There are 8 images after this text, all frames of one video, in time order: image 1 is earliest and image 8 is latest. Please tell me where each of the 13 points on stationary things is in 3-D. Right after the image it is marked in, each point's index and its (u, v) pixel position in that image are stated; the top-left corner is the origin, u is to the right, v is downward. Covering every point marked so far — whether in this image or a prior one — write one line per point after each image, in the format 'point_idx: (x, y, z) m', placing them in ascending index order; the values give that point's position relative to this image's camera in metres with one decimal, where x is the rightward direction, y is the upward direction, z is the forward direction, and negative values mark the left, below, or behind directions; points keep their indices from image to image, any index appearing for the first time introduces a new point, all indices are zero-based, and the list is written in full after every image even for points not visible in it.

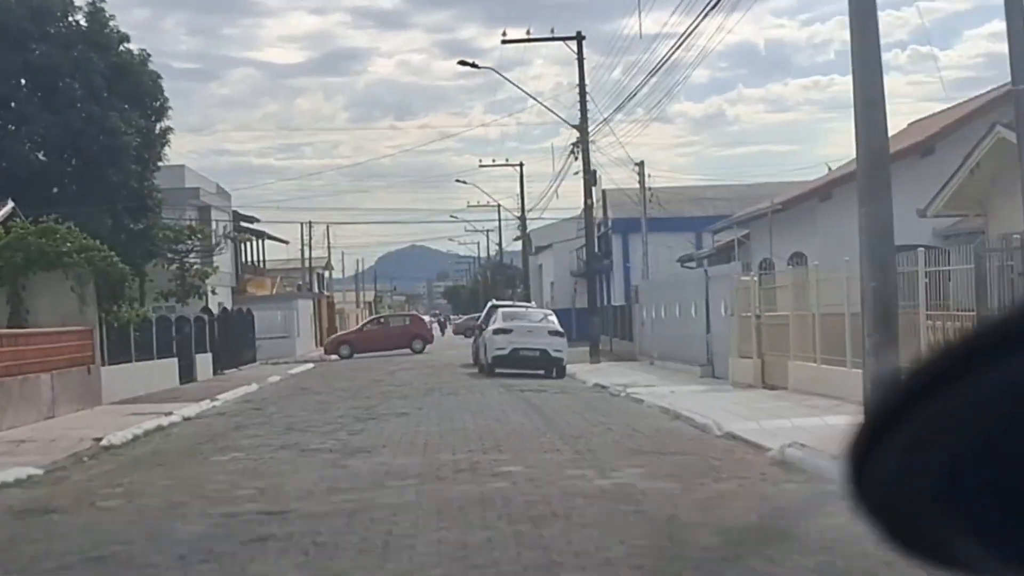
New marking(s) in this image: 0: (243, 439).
0: (-5.2, -3.0, +17.4) m
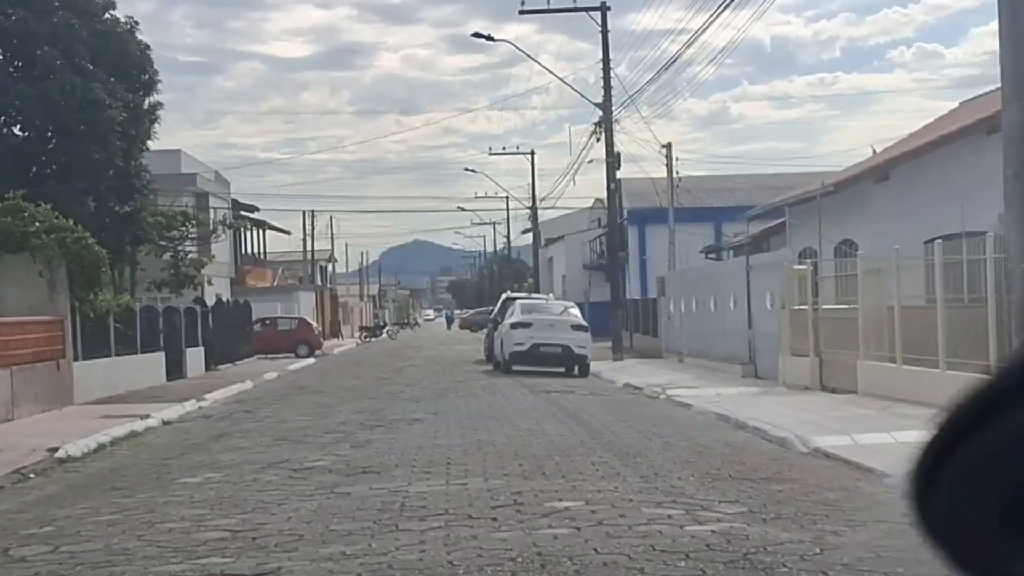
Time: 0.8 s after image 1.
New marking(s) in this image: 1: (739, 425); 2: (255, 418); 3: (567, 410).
0: (-4.6, -2.7, +14.4) m
1: (+4.2, -2.5, +16.5) m
2: (-5.7, -2.9, +20.0) m
3: (+1.2, -2.6, +19.1) m
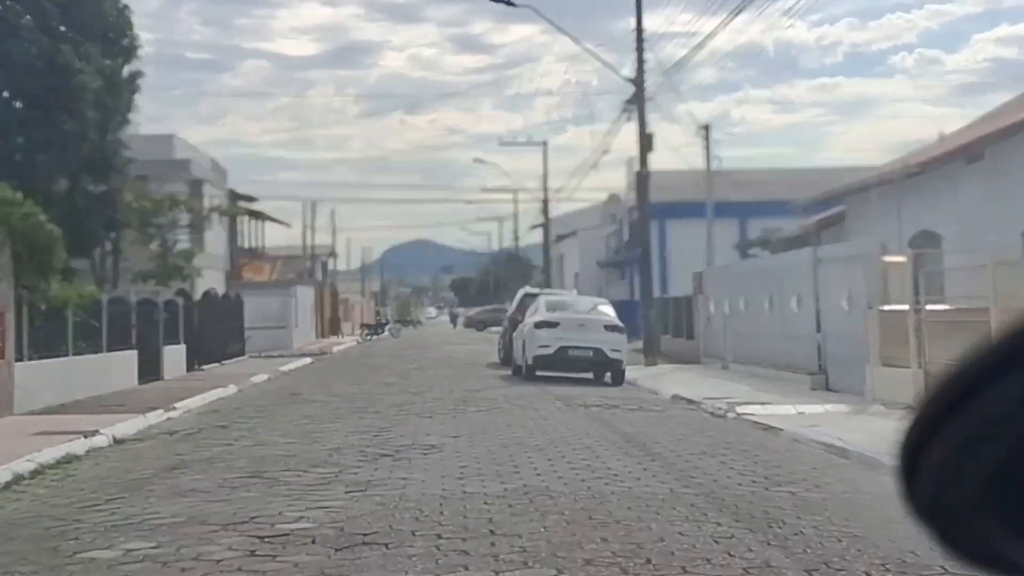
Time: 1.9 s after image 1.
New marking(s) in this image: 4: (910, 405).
0: (-4.0, -2.4, +10.3) m
1: (+4.9, -2.4, +12.4) m
2: (-5.0, -2.7, +15.9) m
3: (+1.9, -2.4, +15.0) m
4: (+8.3, -2.4, +18.7) m
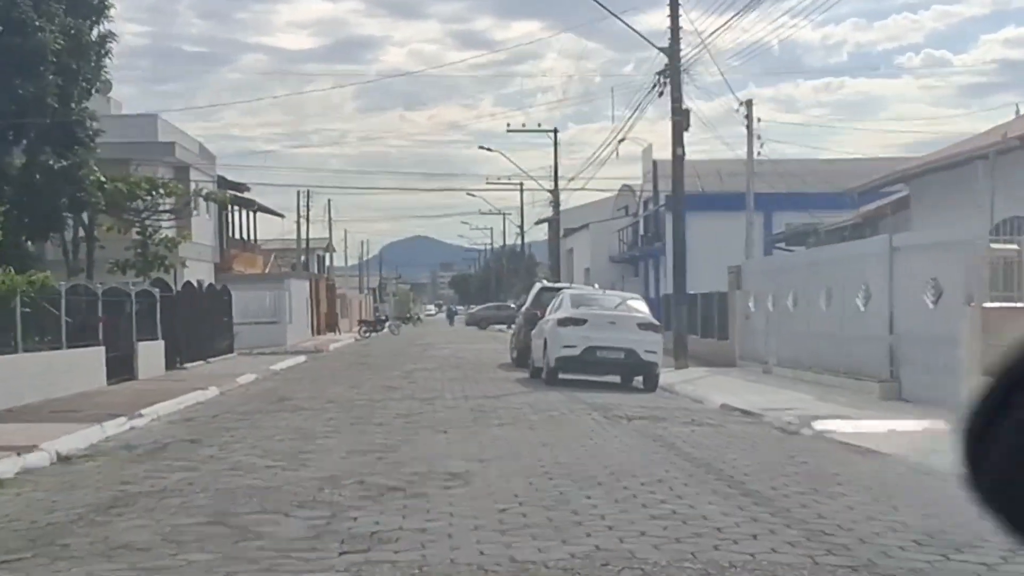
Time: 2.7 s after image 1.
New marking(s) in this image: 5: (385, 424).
0: (-3.4, -2.2, +7.2) m
1: (+5.4, -2.3, +9.3) m
2: (-4.5, -2.4, +12.7) m
3: (+2.4, -2.3, +11.9) m
4: (+8.8, -2.3, +15.5) m
5: (-2.1, -2.3, +15.2) m
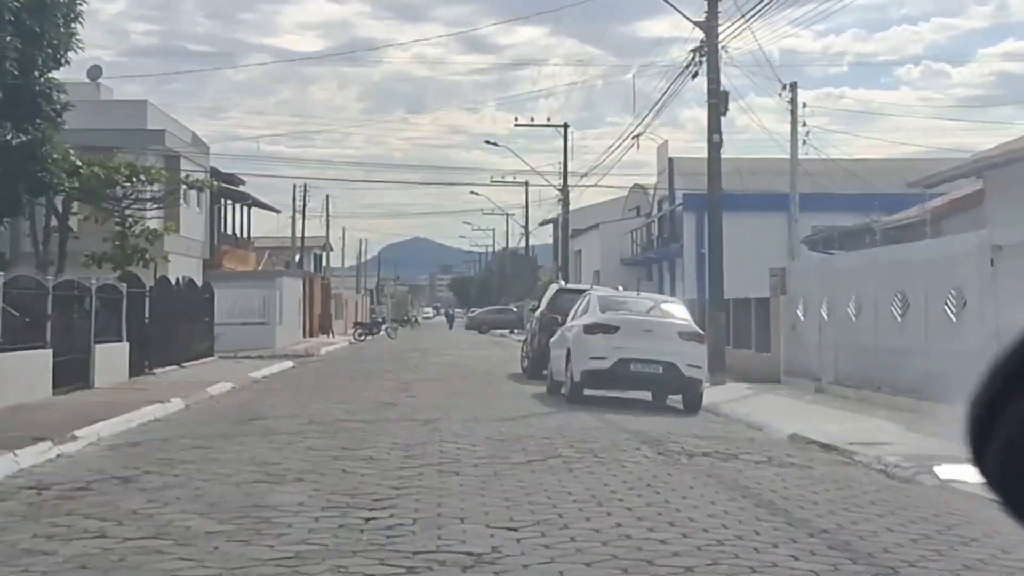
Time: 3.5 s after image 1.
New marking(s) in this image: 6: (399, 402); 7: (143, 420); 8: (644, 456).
0: (-3.0, -2.1, +3.7) m
1: (+5.9, -2.3, +5.8) m
2: (-4.1, -2.3, +9.2) m
3: (+2.8, -2.2, +8.4) m
4: (+9.2, -2.4, +12.1) m
5: (-1.7, -2.2, +11.7) m
6: (-2.5, -2.5, +19.7) m
7: (-7.3, -2.6, +17.7) m
8: (+1.8, -2.4, +12.4) m
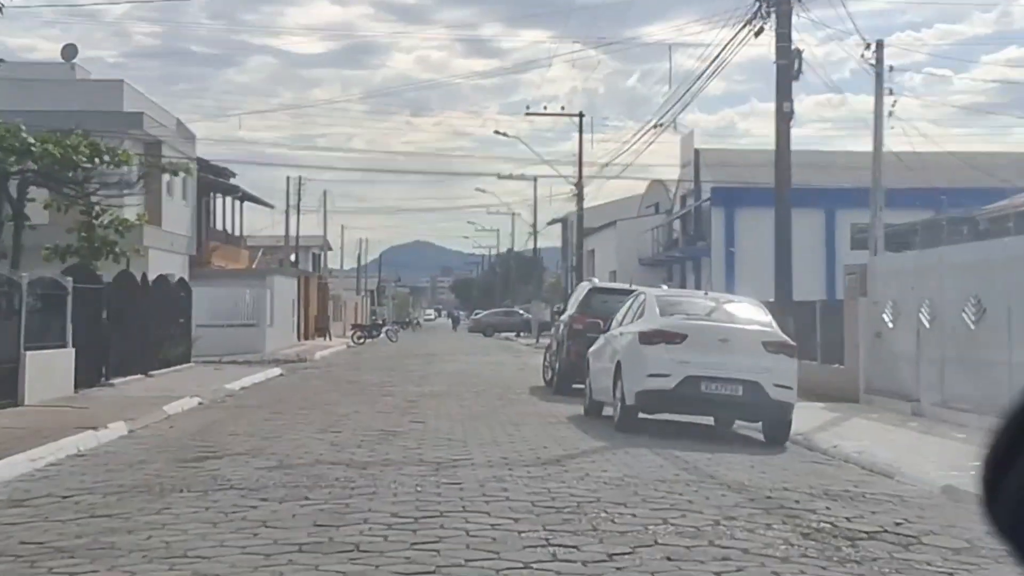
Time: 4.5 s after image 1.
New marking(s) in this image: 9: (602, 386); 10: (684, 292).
0: (-2.4, -1.9, -0.9) m
1: (+6.4, -2.2, +1.3) m
2: (-3.5, -2.2, +4.7) m
3: (+3.4, -2.2, +3.9) m
4: (+9.8, -2.4, +7.6) m
5: (-1.1, -2.1, +7.2) m
6: (-1.9, -2.4, +15.2) m
7: (-6.7, -2.5, +13.2) m
8: (+2.4, -2.3, +7.9) m
9: (+1.7, -1.9, +17.4) m
10: (+3.3, -0.1, +17.1) m
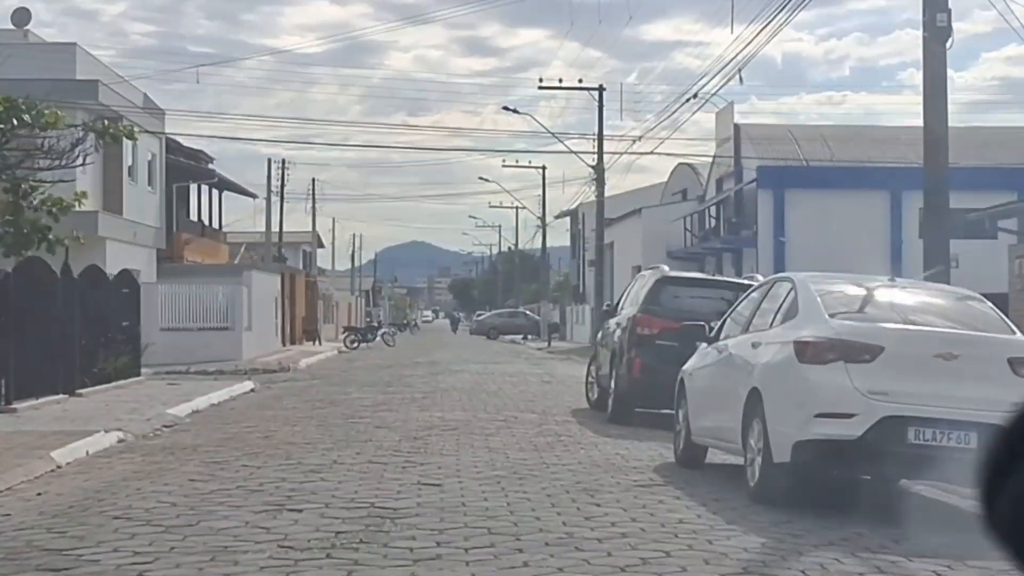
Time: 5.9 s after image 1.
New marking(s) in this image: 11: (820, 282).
0: (-1.6, -1.7, -7.0) m
1: (+7.3, -2.0, -4.8) m
2: (-2.7, -2.0, -1.4) m
3: (+4.3, -2.0, -2.2) m
4: (+10.6, -2.2, +1.5) m
5: (-0.3, -1.9, +1.0) m
6: (-1.1, -2.2, +9.0) m
7: (-5.9, -2.3, +7.0) m
8: (+3.2, -2.1, +1.8) m
9: (+2.5, -1.7, +11.3) m
10: (+4.0, +0.1, +11.0) m
11: (+3.6, 0.0, +10.6) m
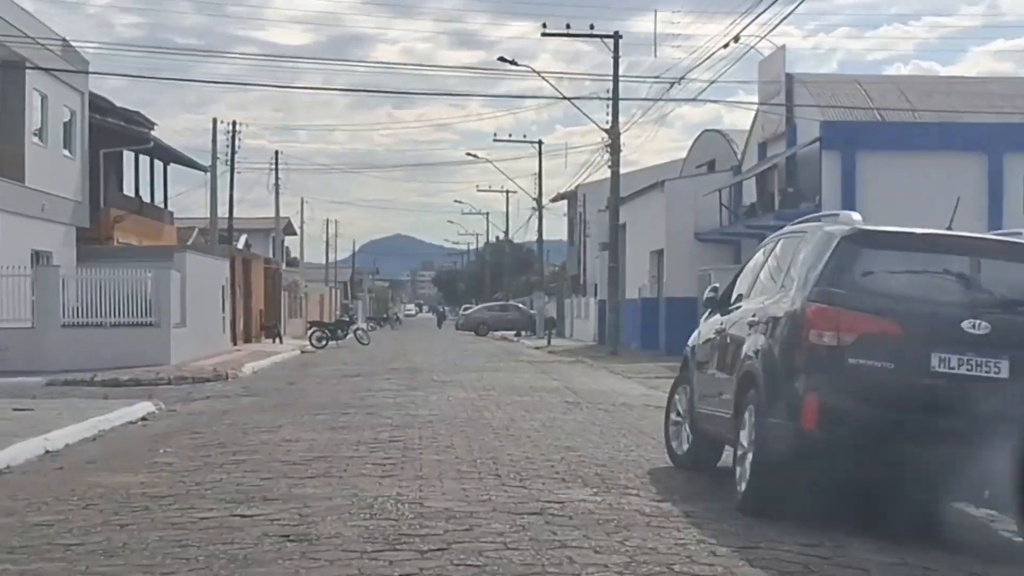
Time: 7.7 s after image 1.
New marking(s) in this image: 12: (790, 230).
0: (-0.7, -1.6, -15.3) m
1: (+8.1, -1.8, -13.1) m
2: (-1.9, -1.8, -9.8) m
3: (+5.0, -1.8, -10.5) m
4: (+11.3, -2.0, -6.7) m
5: (+0.4, -1.7, -7.3) m
6: (-0.5, -1.9, +0.7) m
7: (-5.3, -2.0, -1.4) m
8: (+3.9, -1.8, -6.5) m
9: (+3.0, -1.4, +3.0) m
10: (+4.6, +0.4, +2.7) m
11: (+4.2, +0.3, +2.3) m
12: (+3.2, +0.7, +9.5) m
